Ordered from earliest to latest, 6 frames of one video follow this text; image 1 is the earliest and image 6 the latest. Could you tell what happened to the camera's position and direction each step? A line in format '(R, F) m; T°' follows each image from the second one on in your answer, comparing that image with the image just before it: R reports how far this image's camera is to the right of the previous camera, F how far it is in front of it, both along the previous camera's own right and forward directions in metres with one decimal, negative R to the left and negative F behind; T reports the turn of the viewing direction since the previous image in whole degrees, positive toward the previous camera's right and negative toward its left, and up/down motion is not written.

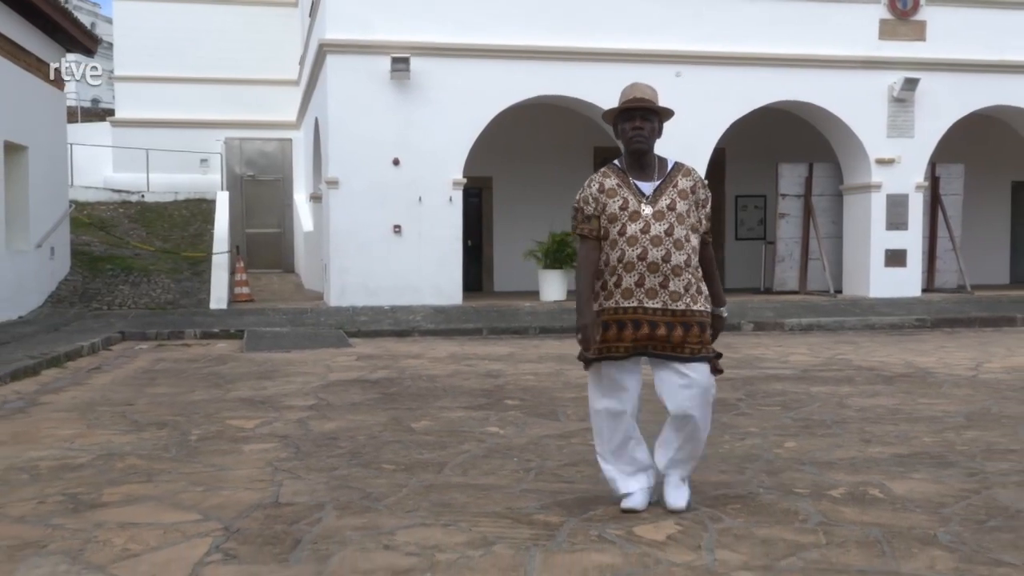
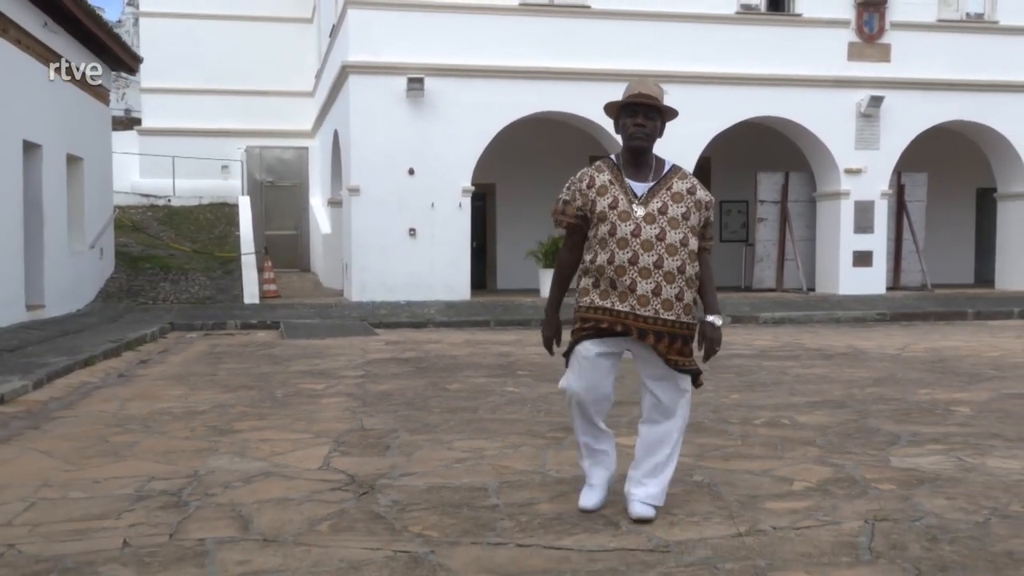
(-0.1, -1.6) m; 0°
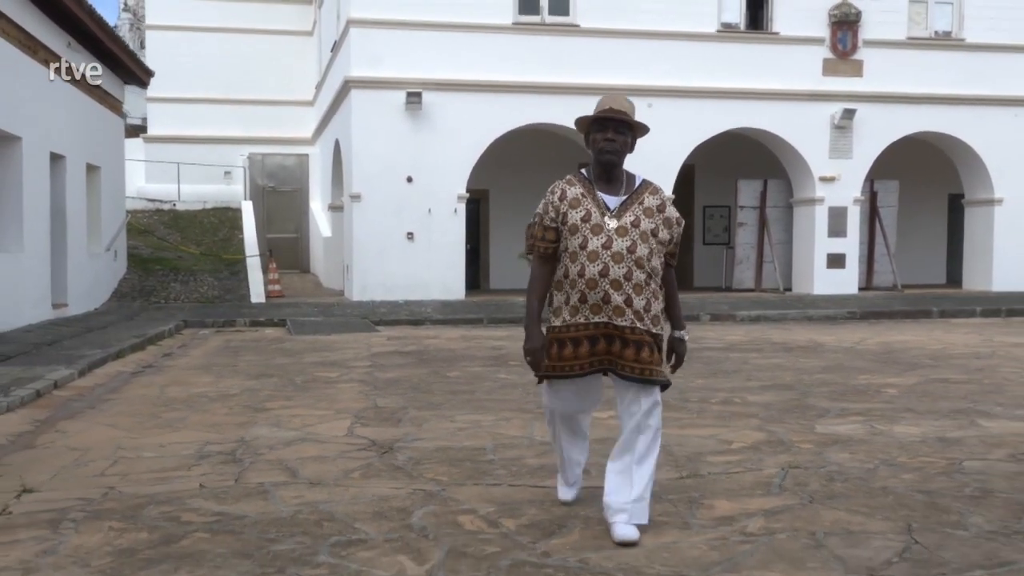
(0.0, -0.9) m; 0°
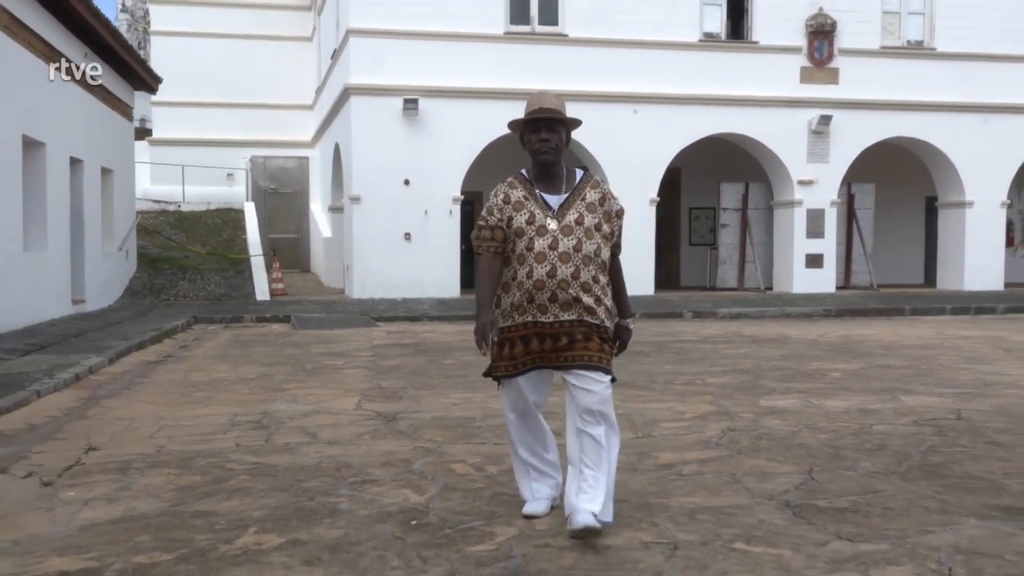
(+0.1, -0.8) m; 0°
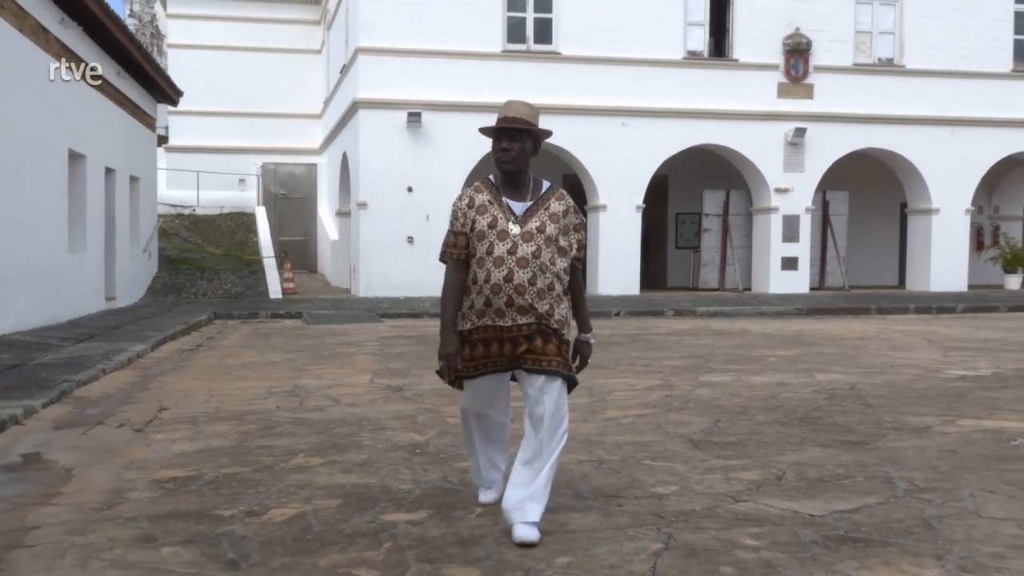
(+0.1, -1.3) m; 0°
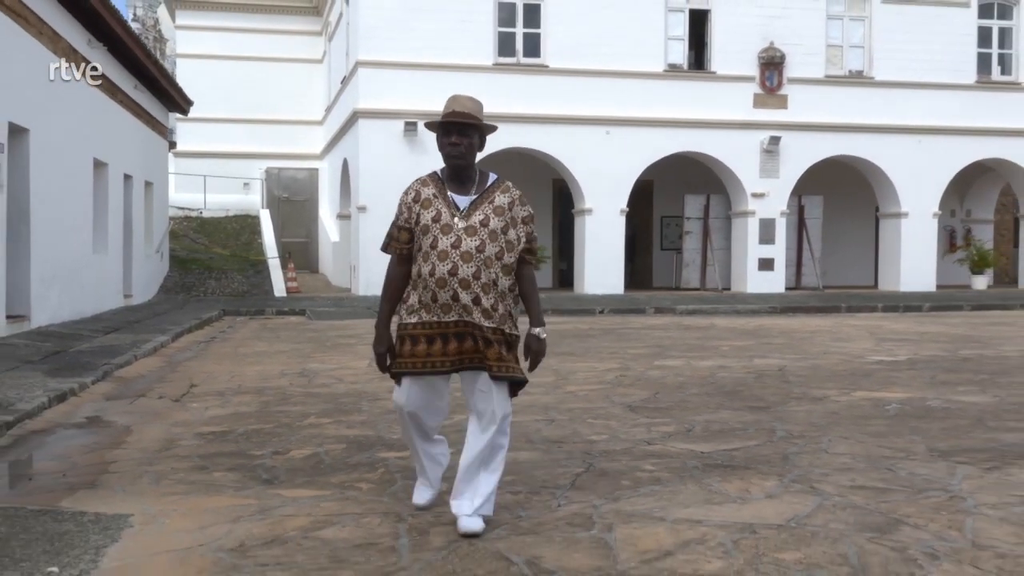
(+0.2, -1.1) m; 0°
